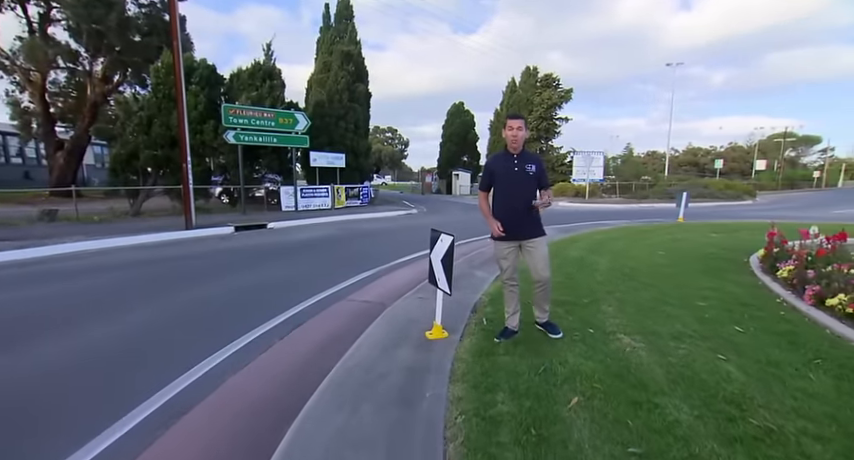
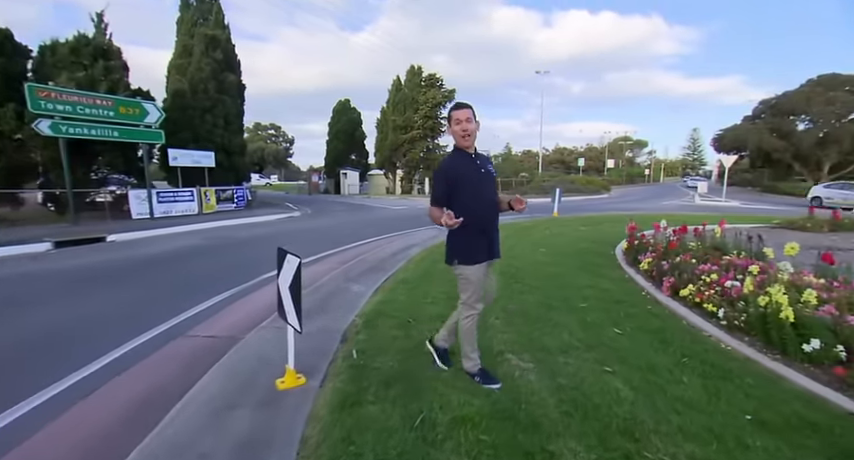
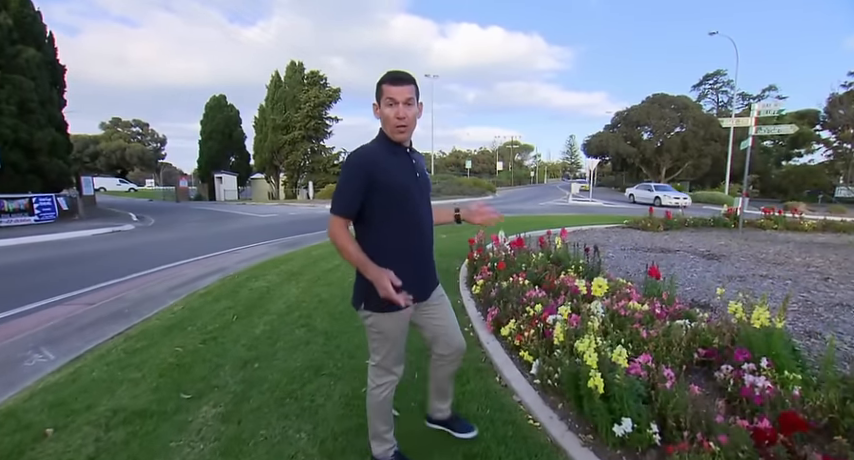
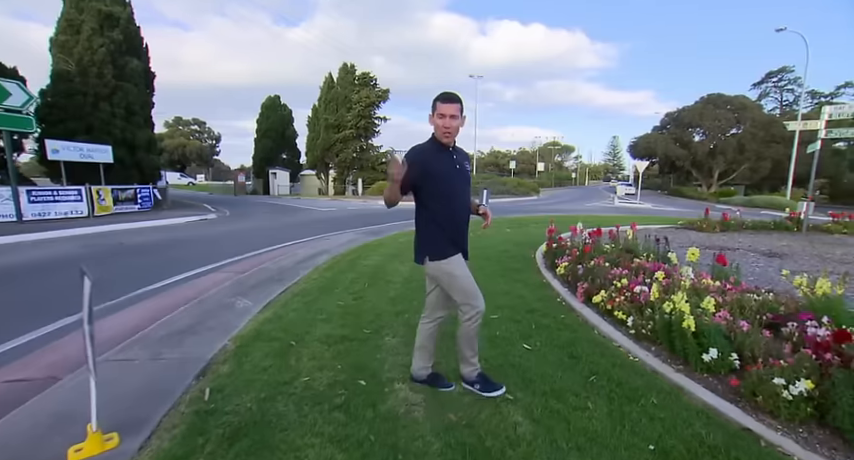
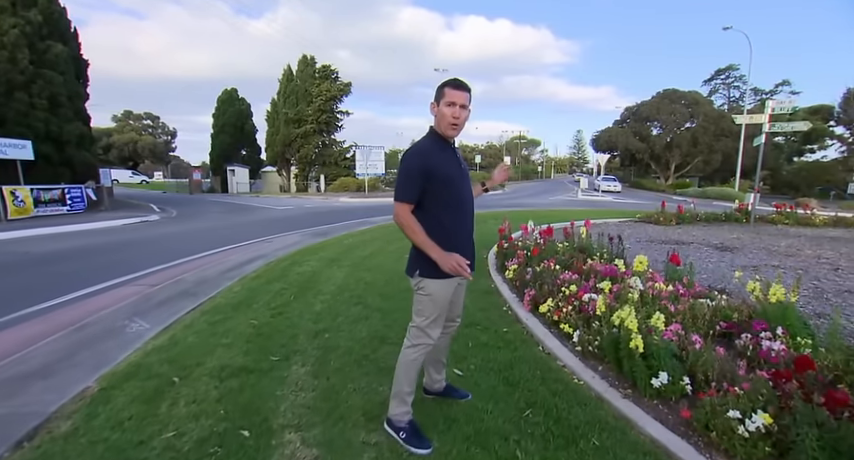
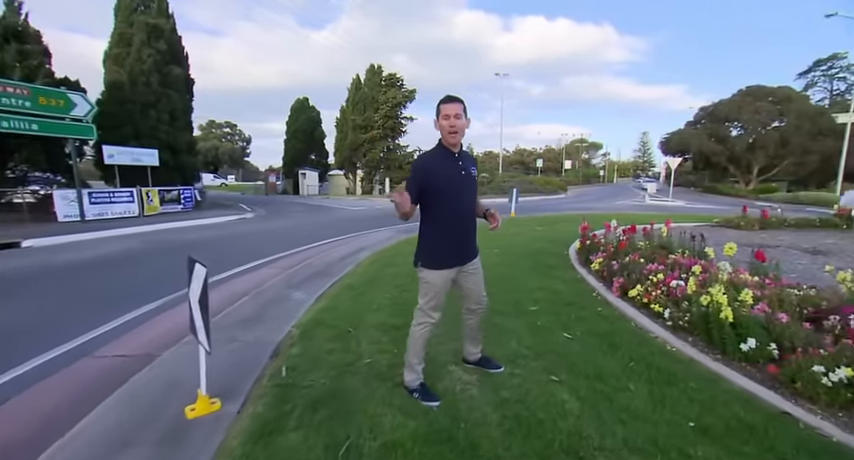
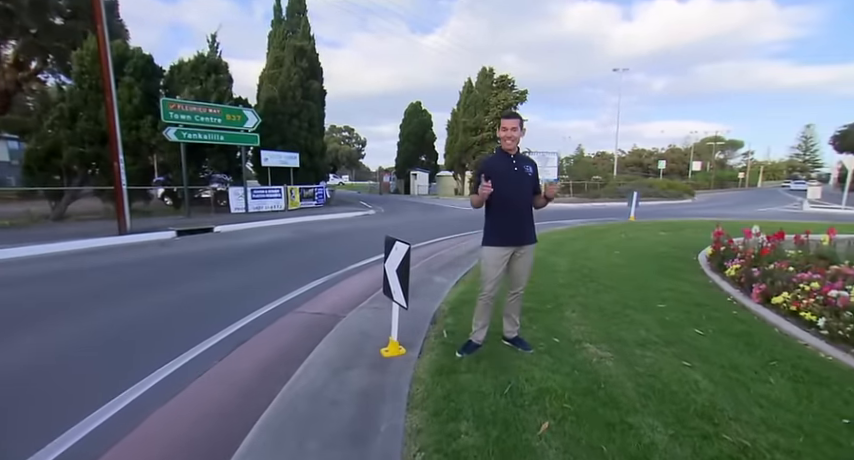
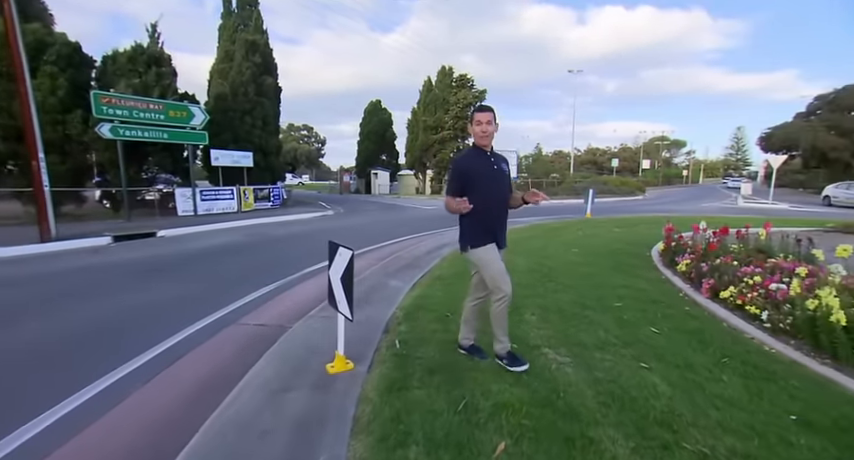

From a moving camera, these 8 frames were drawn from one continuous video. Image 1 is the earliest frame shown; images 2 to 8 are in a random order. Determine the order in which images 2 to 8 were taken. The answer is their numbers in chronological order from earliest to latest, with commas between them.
7, 8, 2, 6, 4, 5, 3
